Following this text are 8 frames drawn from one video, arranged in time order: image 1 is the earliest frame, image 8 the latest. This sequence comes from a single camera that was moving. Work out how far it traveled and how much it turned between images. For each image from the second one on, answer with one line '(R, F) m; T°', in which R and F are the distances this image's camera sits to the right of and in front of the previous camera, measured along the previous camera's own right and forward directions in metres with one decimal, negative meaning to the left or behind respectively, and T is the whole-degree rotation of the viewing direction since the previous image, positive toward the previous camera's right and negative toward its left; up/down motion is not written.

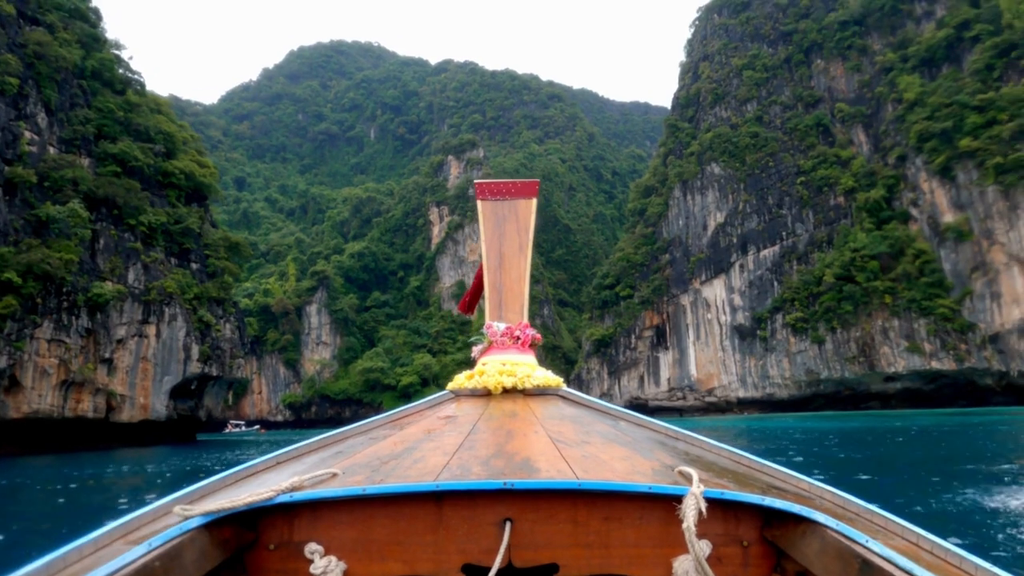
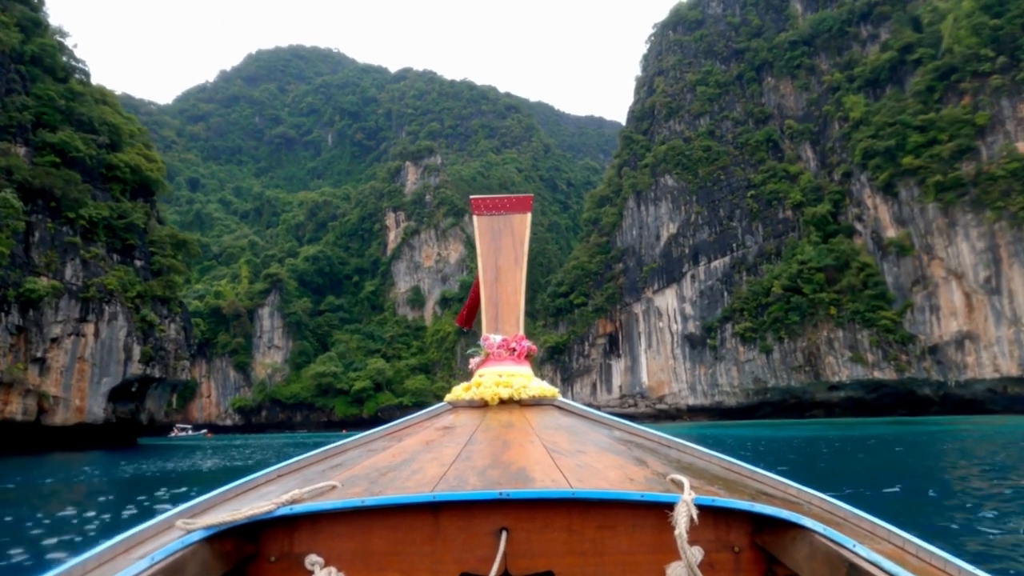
(-0.1, -0.2) m; +3°
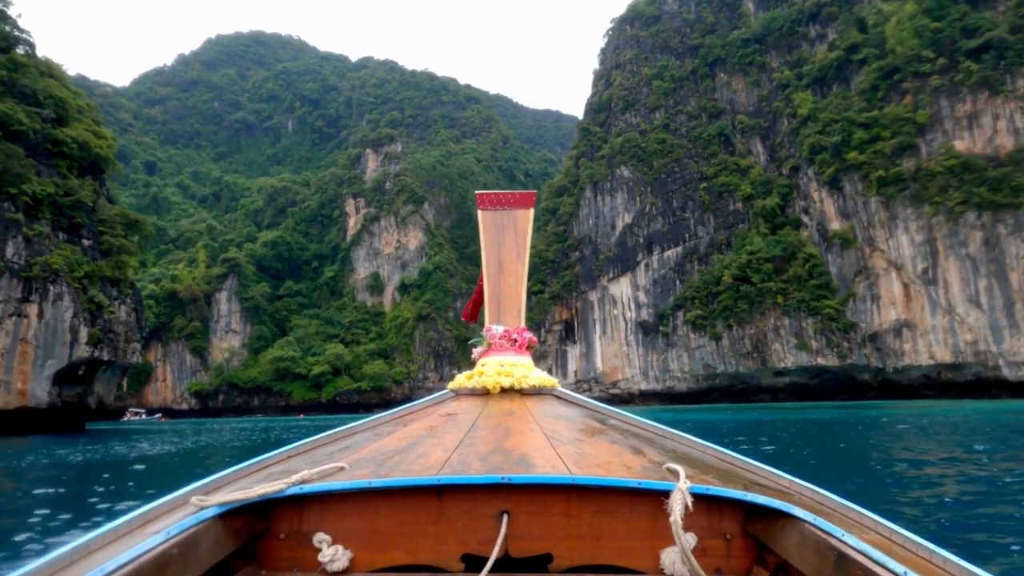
(0.0, -0.6) m; +3°
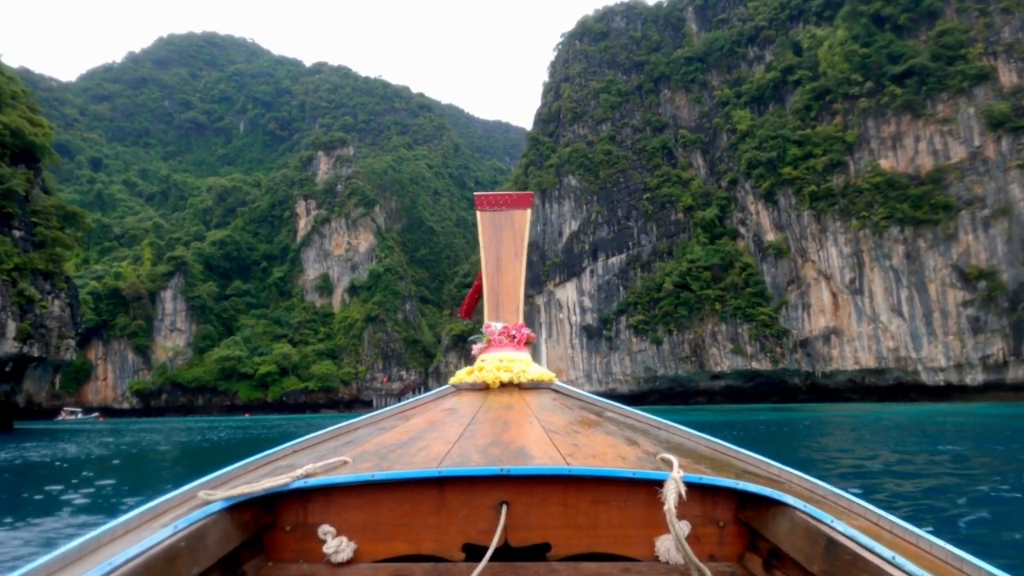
(-0.2, -0.9) m; +4°
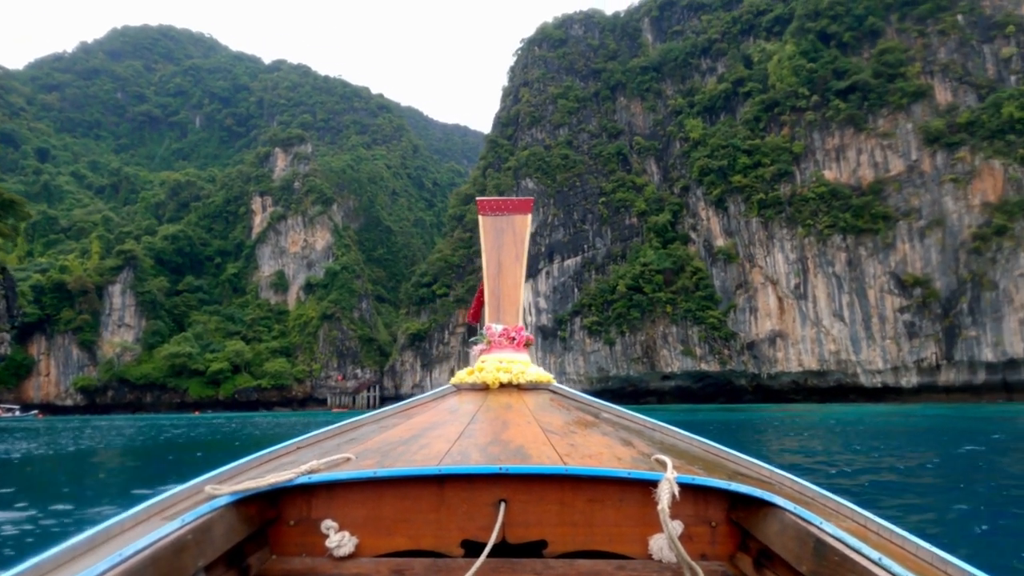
(-0.4, -0.5) m; +4°
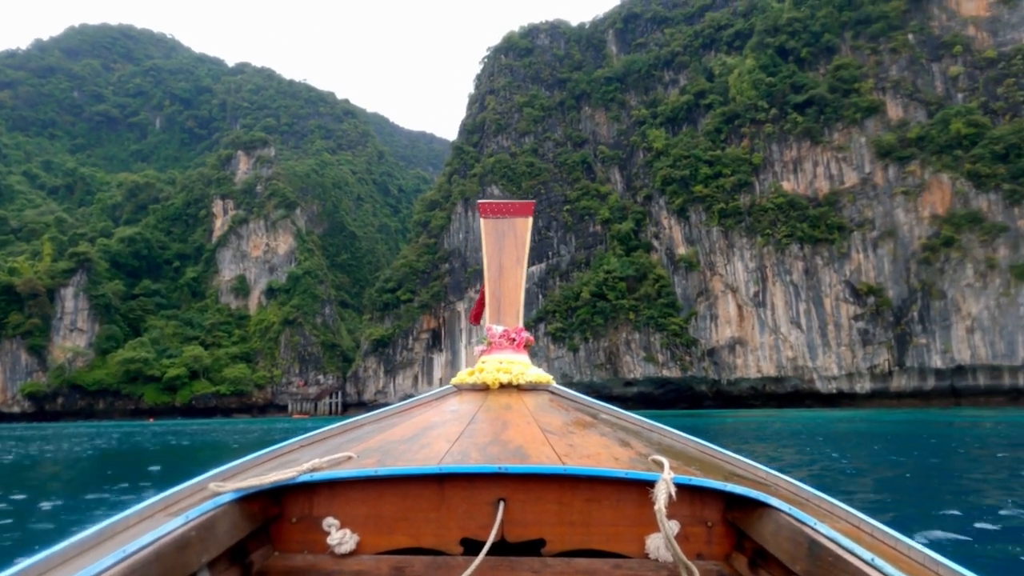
(-0.5, -0.2) m; +3°
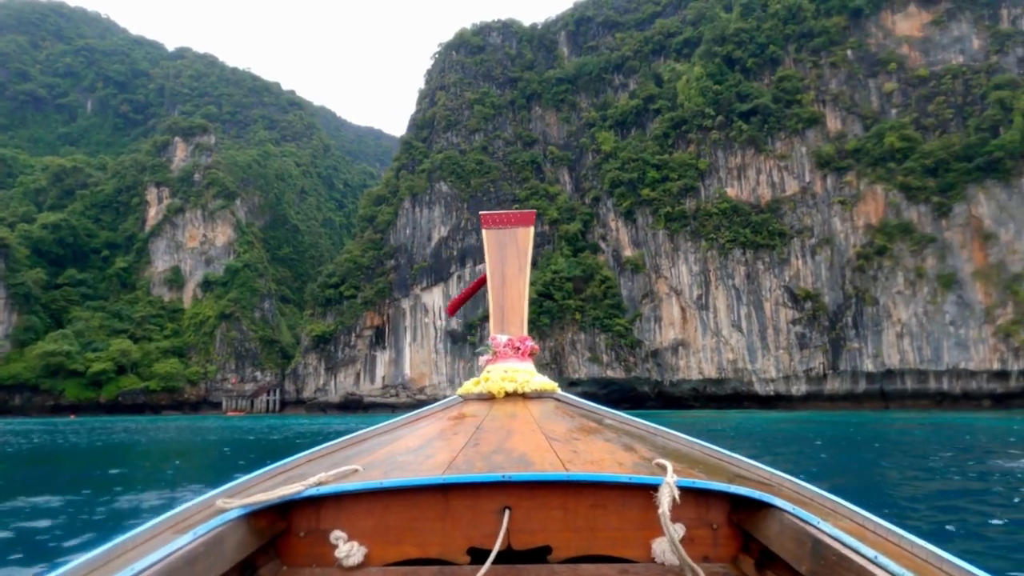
(-0.9, +0.2) m; +5°
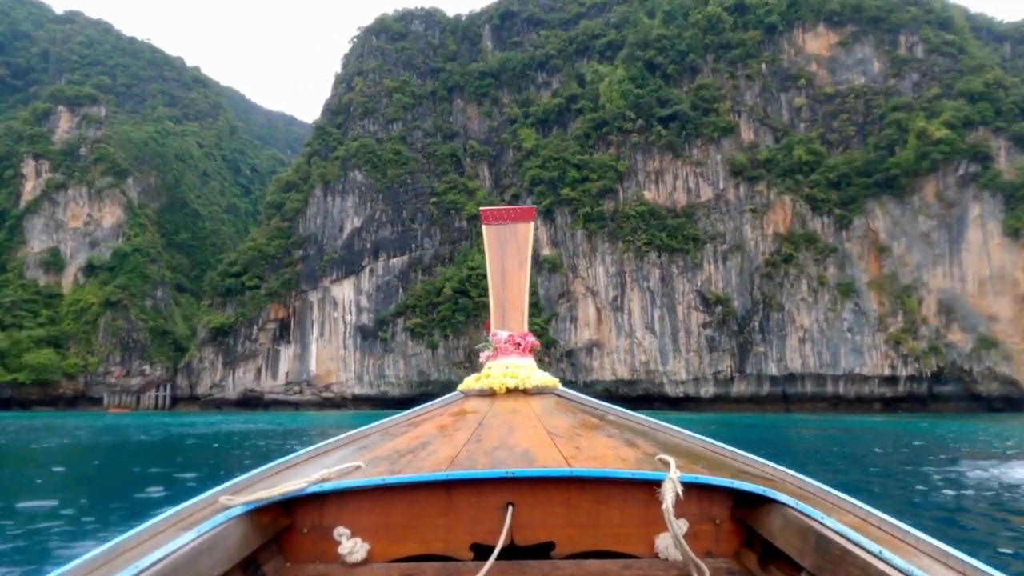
(-1.6, +0.9) m; +9°
